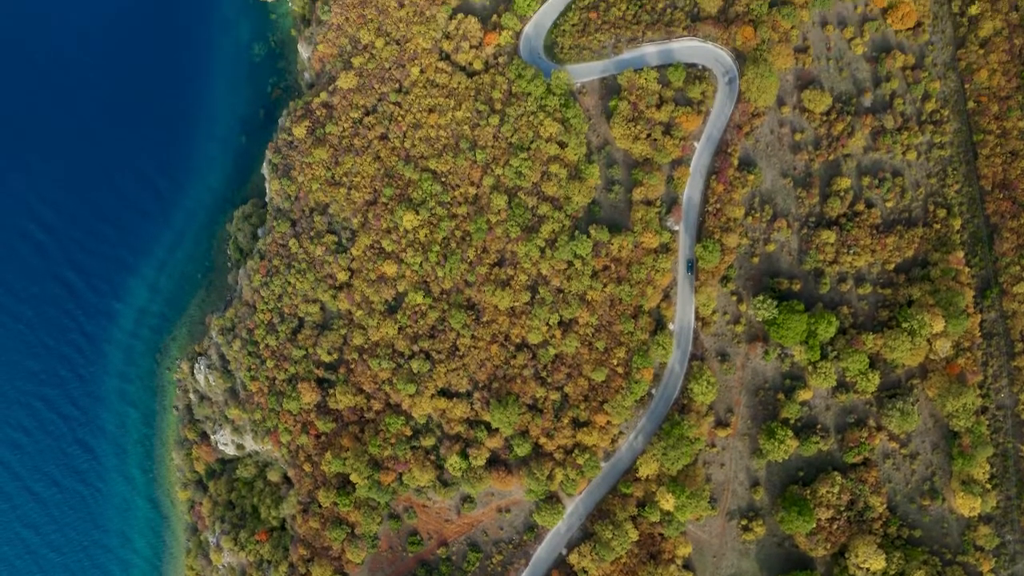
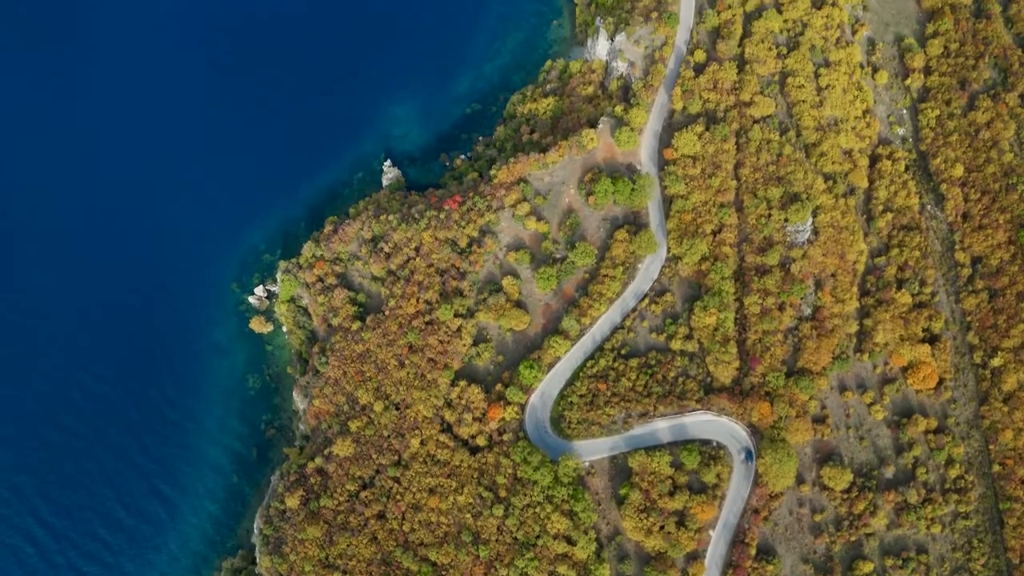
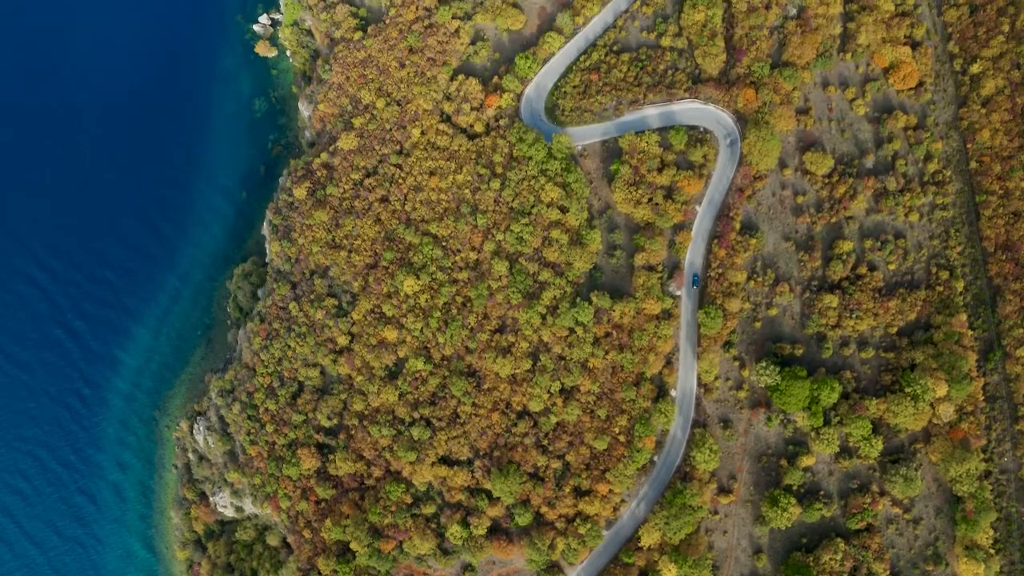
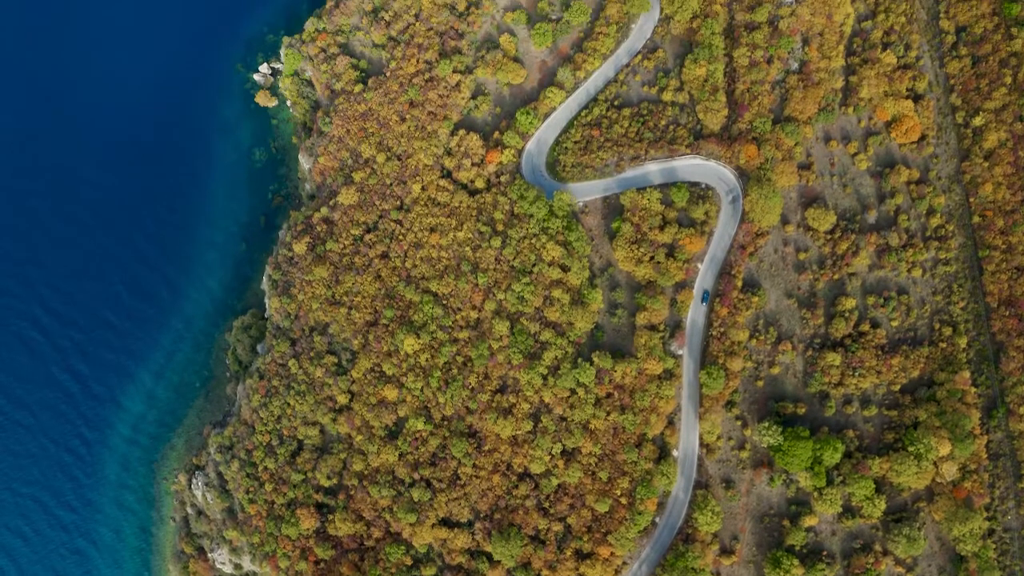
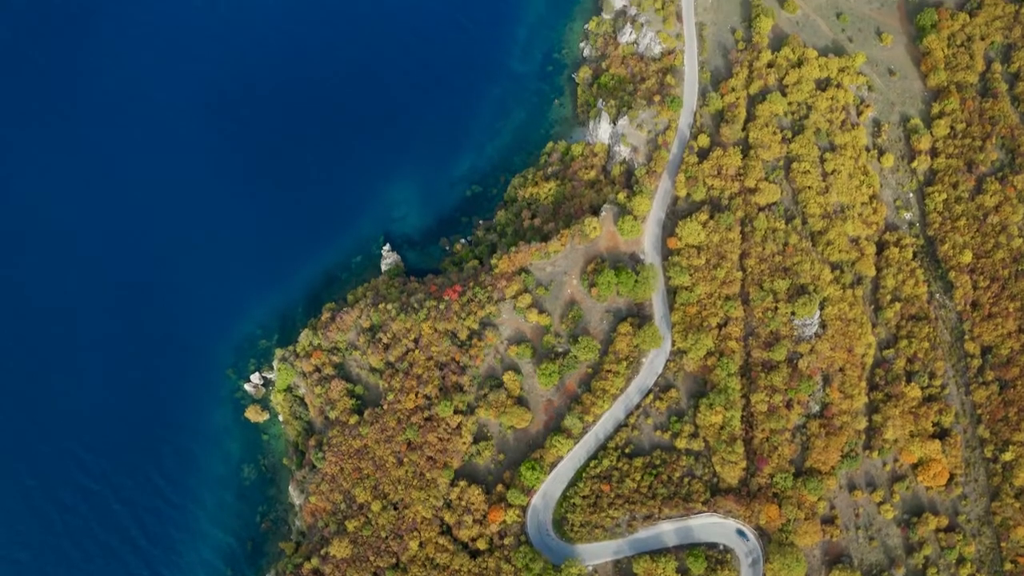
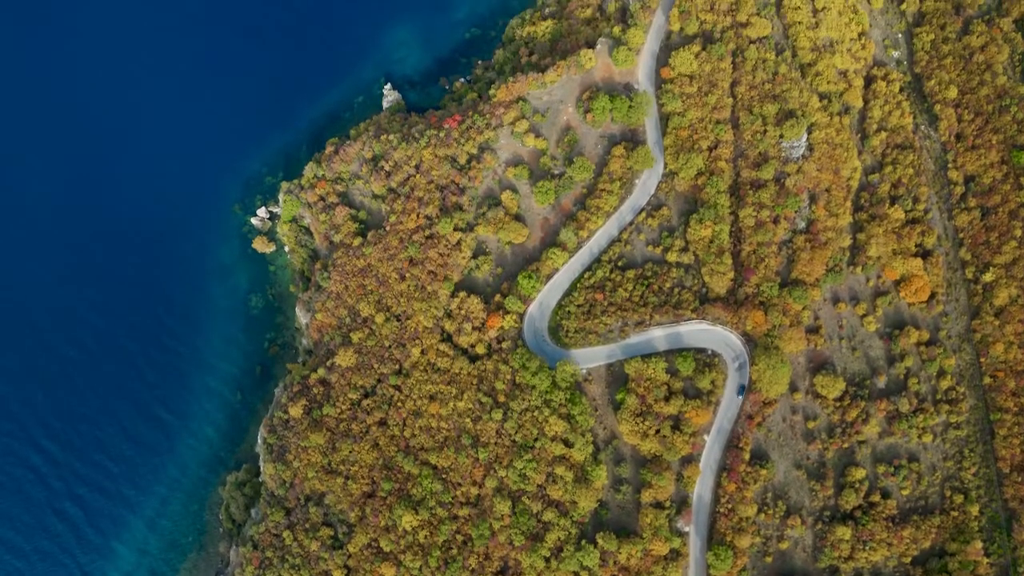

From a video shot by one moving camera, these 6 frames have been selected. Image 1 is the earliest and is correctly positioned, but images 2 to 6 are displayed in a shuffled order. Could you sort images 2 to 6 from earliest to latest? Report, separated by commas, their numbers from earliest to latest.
3, 4, 6, 2, 5
